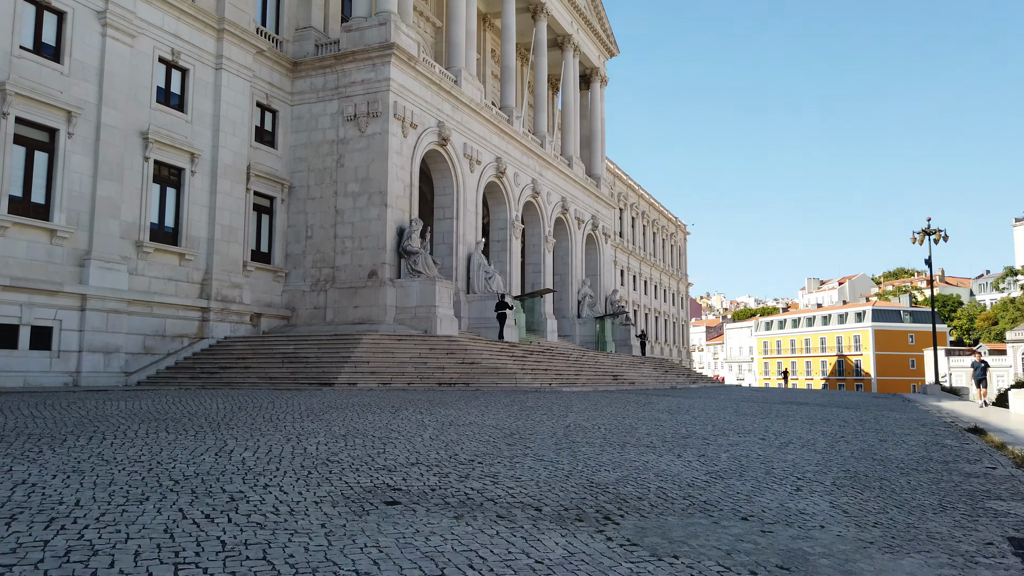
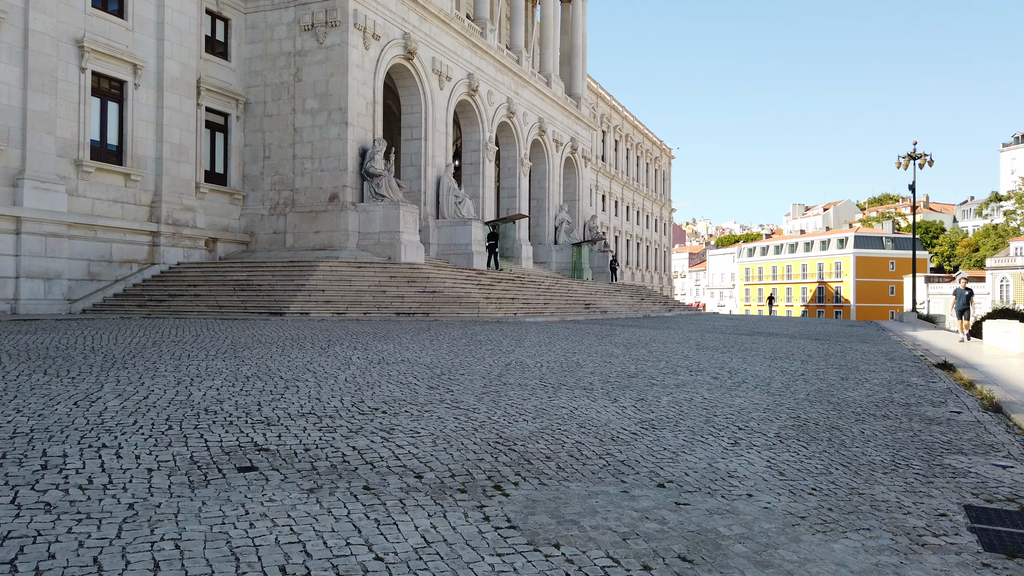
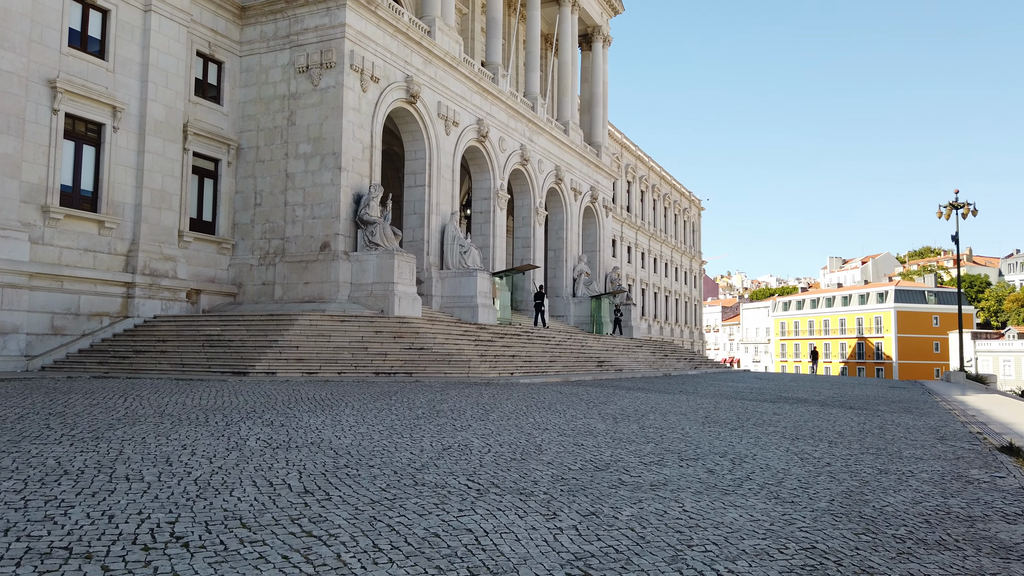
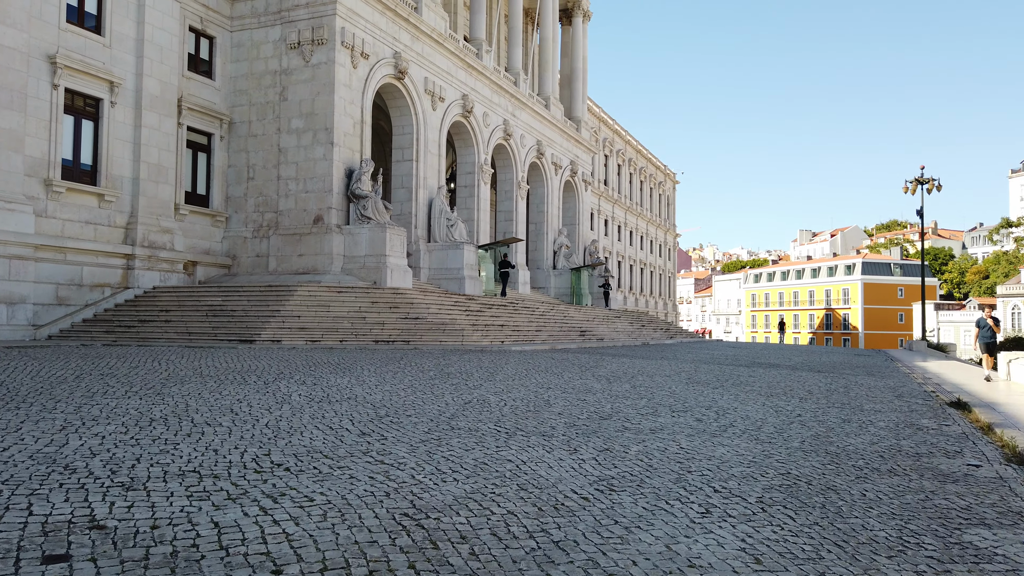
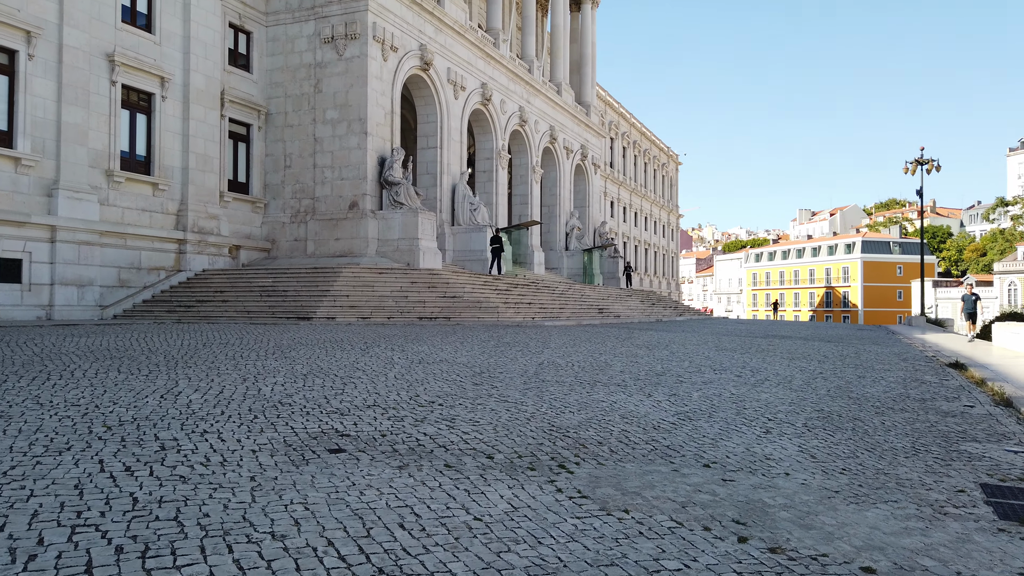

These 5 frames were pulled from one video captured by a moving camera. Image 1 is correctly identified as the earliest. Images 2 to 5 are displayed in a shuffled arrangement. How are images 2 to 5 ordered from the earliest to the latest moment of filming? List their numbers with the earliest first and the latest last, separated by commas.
5, 2, 4, 3
